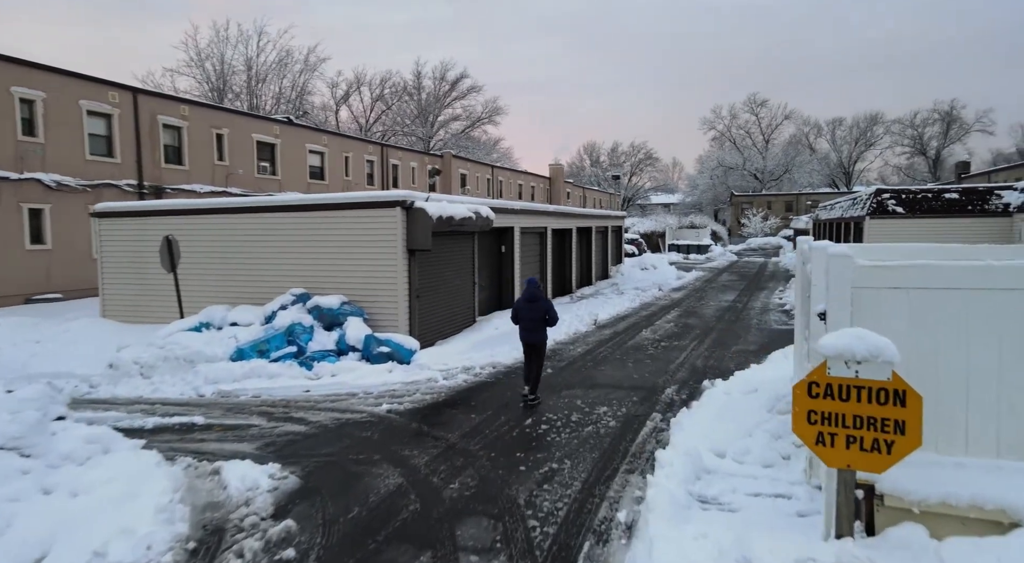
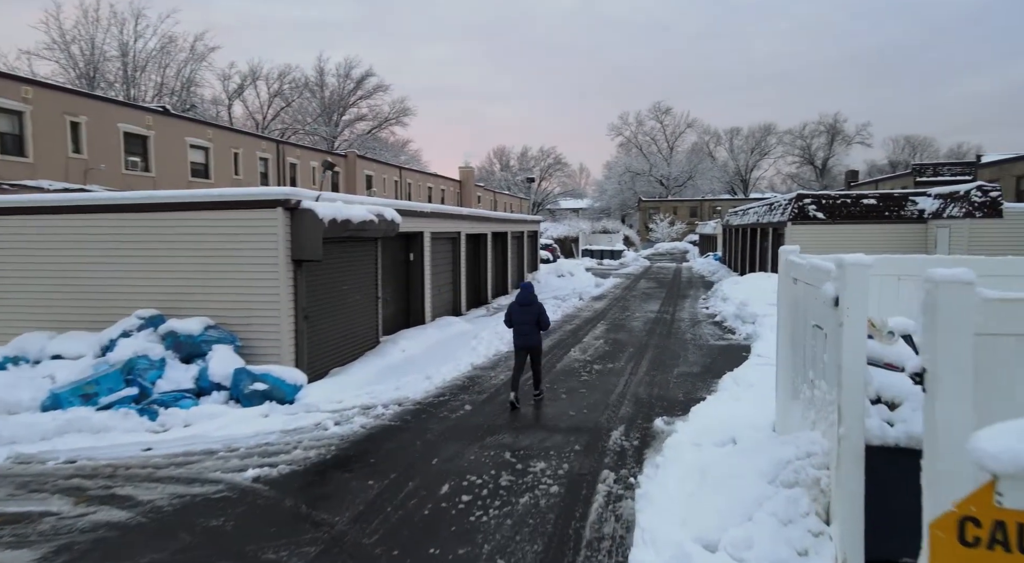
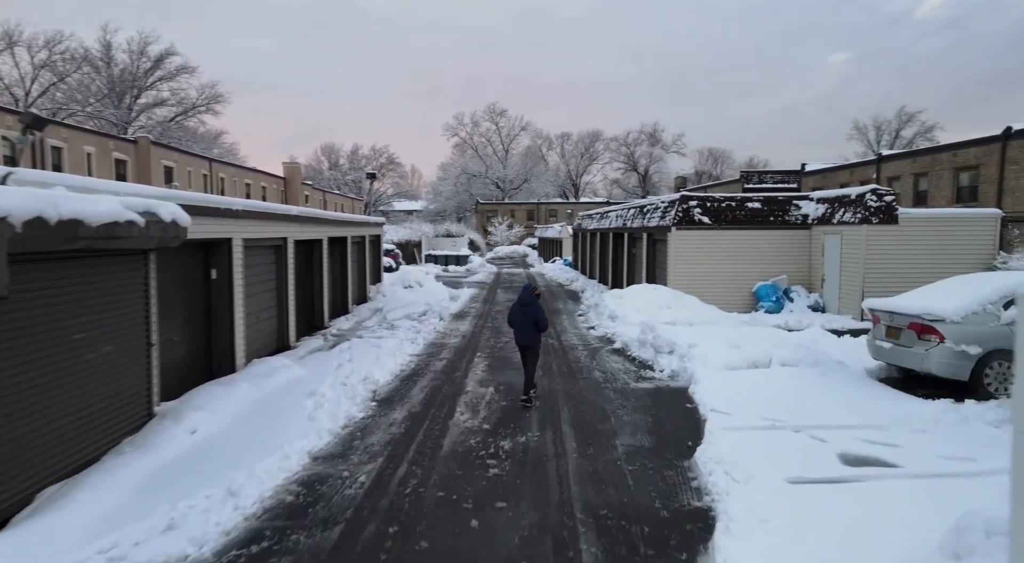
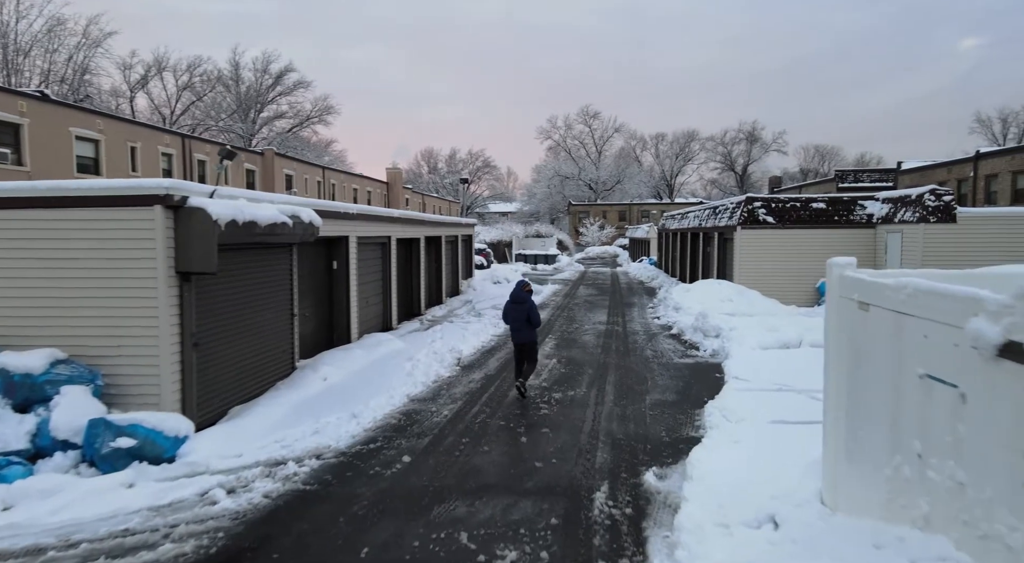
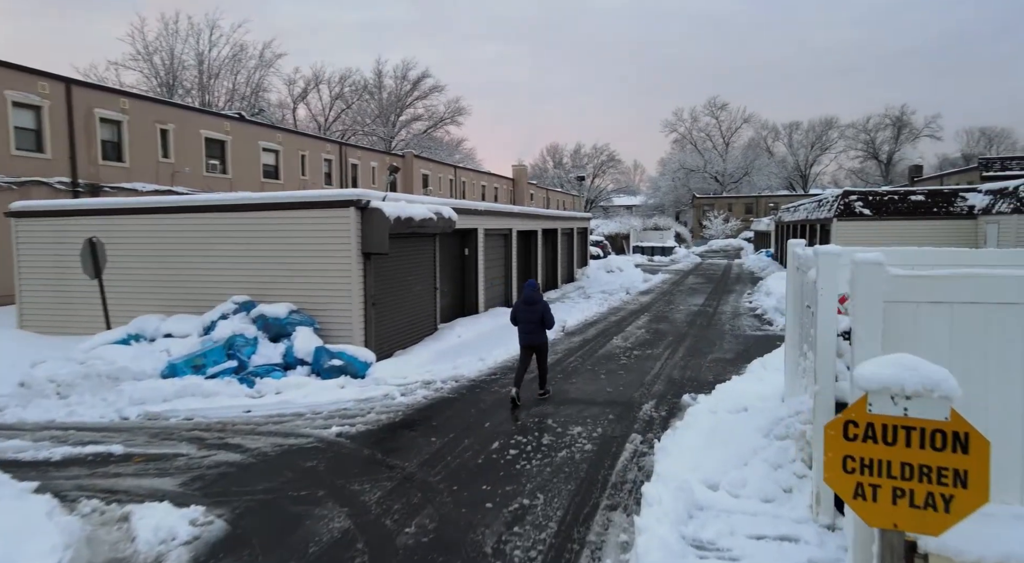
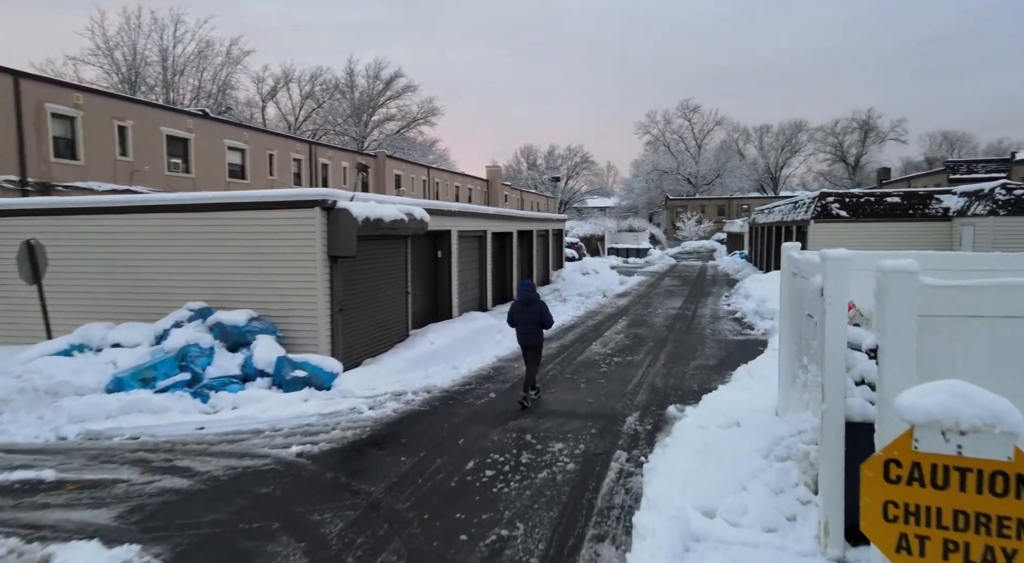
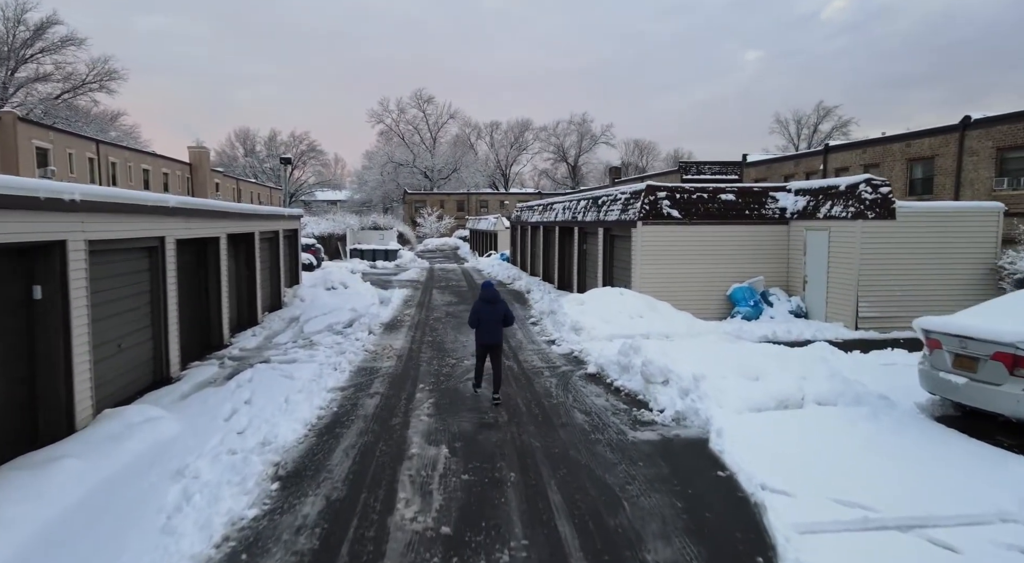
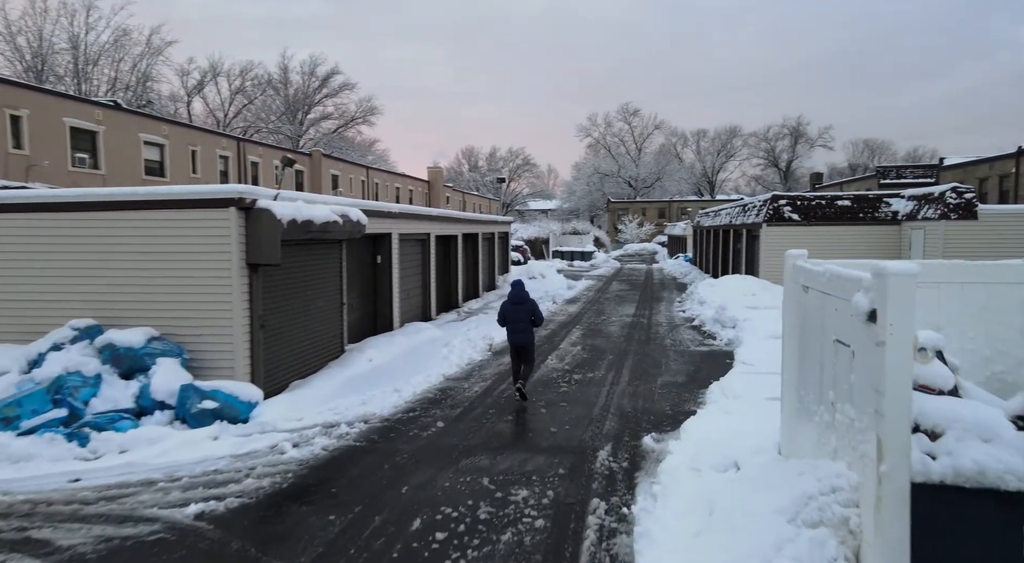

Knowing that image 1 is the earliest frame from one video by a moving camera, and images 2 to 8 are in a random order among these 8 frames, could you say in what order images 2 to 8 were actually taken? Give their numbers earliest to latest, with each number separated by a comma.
5, 6, 2, 8, 4, 3, 7
